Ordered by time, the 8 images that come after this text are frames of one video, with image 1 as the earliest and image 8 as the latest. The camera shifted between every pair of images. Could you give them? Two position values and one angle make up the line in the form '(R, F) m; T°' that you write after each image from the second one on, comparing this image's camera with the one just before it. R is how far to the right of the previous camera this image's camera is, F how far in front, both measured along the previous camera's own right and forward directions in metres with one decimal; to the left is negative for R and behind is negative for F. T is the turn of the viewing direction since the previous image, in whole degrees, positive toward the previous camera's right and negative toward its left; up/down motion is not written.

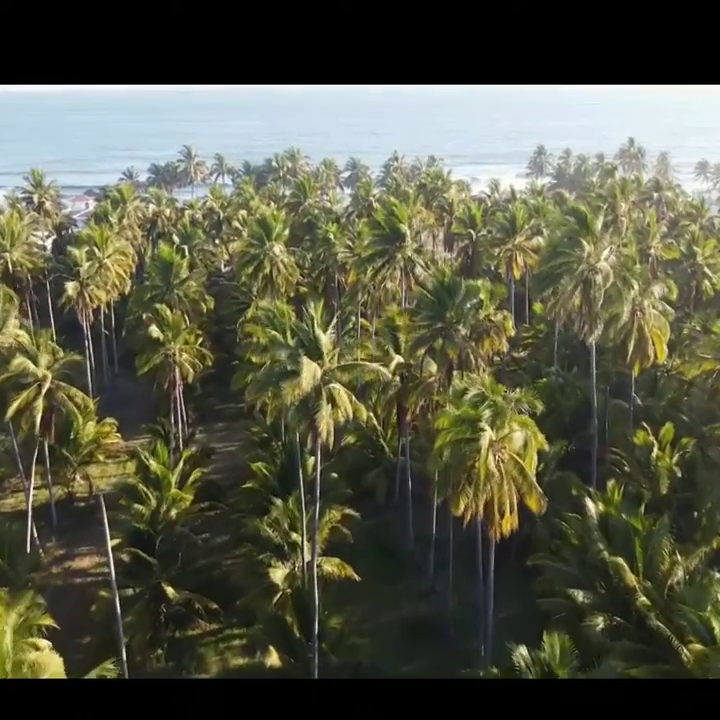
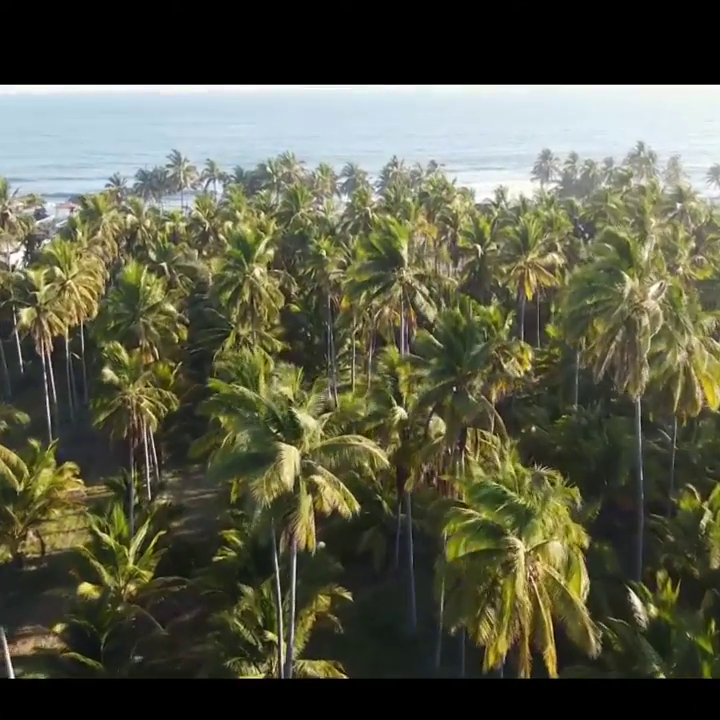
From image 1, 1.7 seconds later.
(+0.2, +3.6) m; 0°
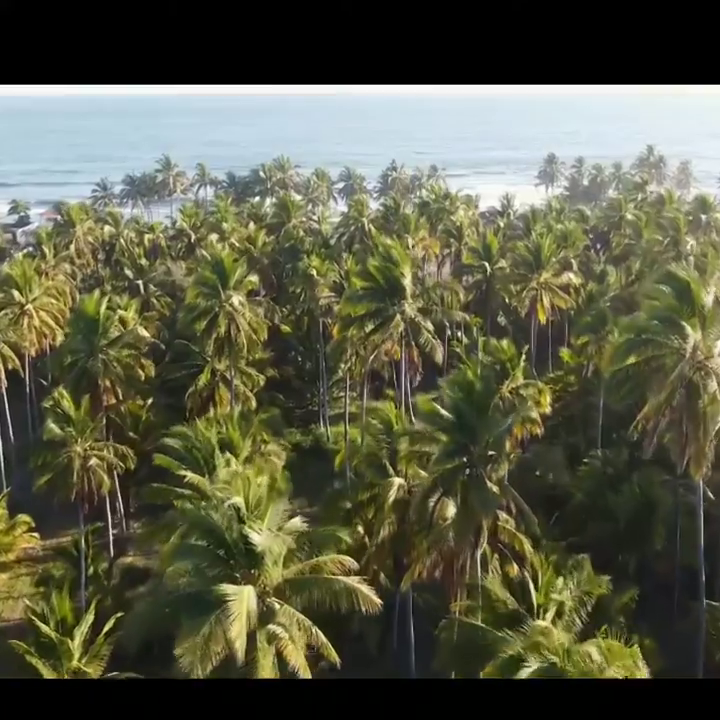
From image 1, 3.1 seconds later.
(+0.2, +3.2) m; 0°
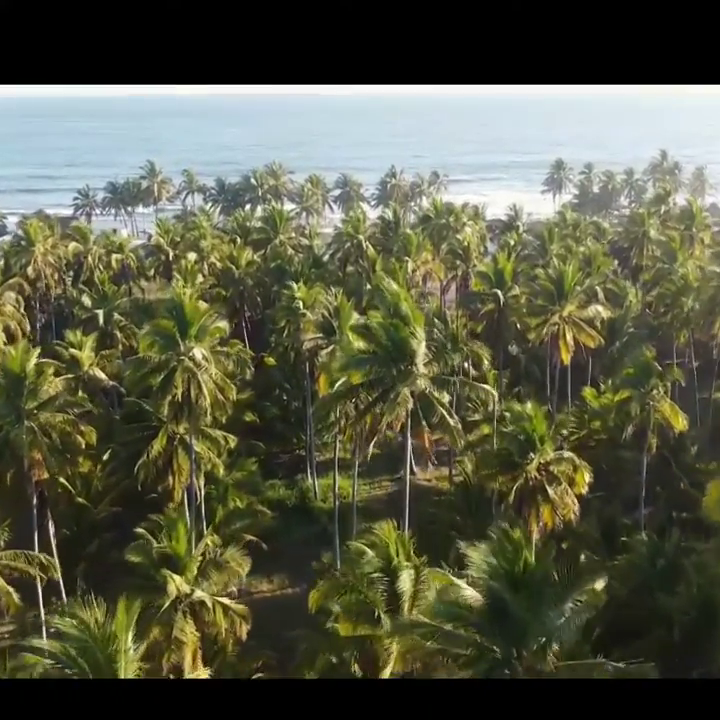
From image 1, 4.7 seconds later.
(+0.2, +4.1) m; 0°
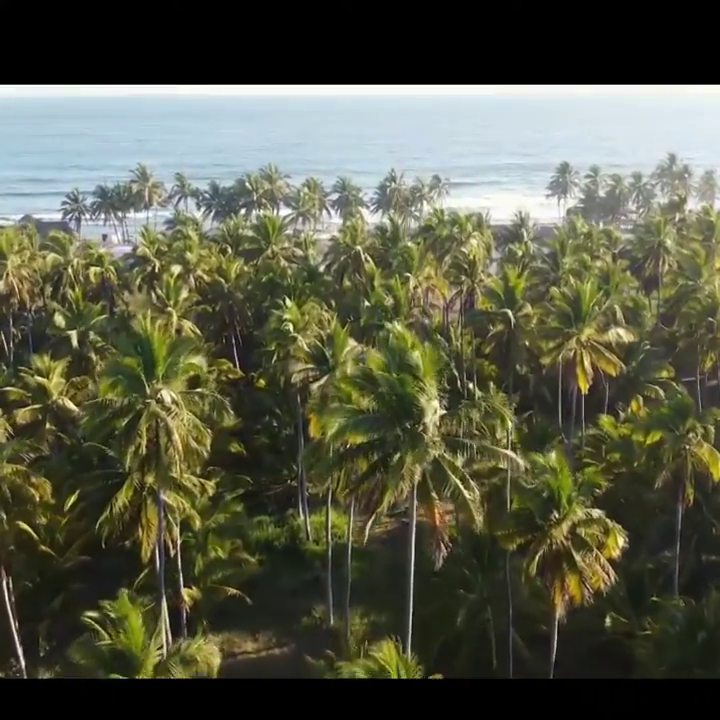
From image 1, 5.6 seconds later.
(+0.1, +2.3) m; 0°
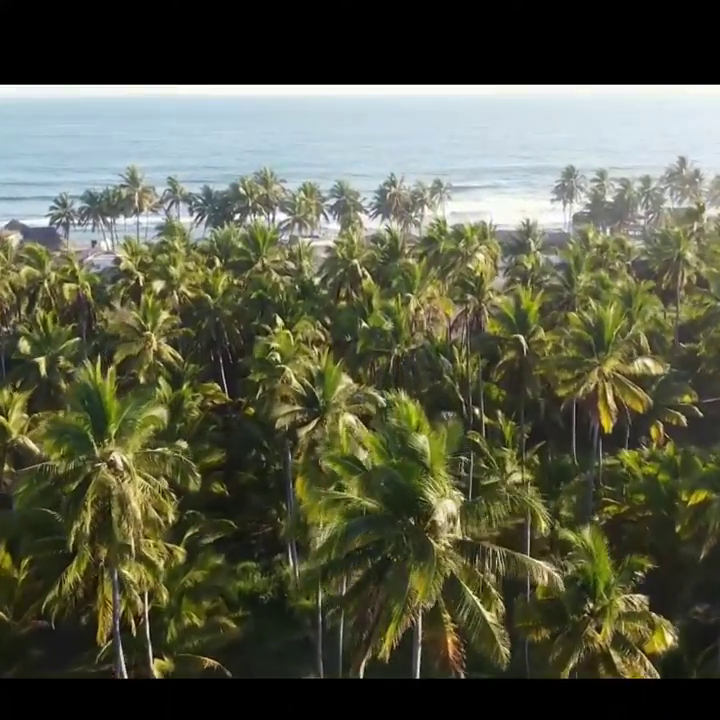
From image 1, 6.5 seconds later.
(+0.1, +2.4) m; 0°
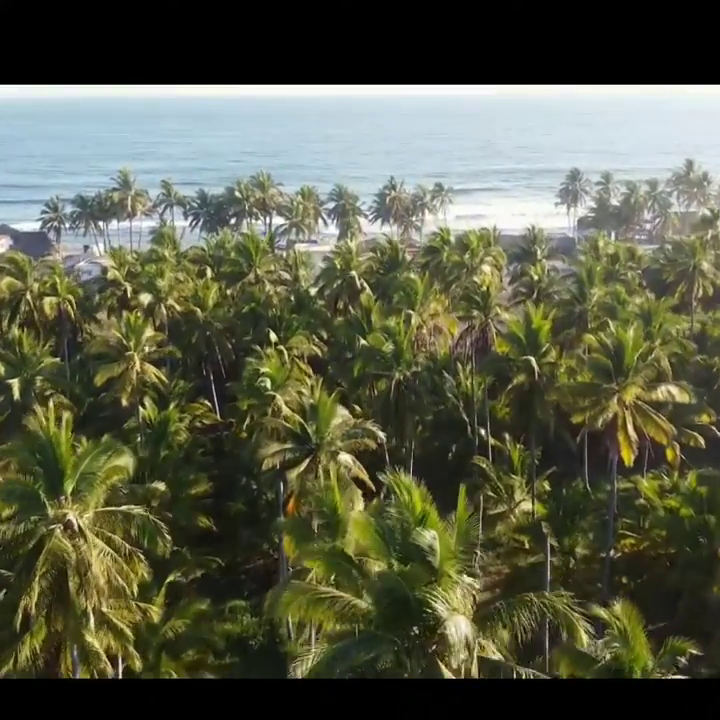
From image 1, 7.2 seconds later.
(+0.1, +1.7) m; 0°
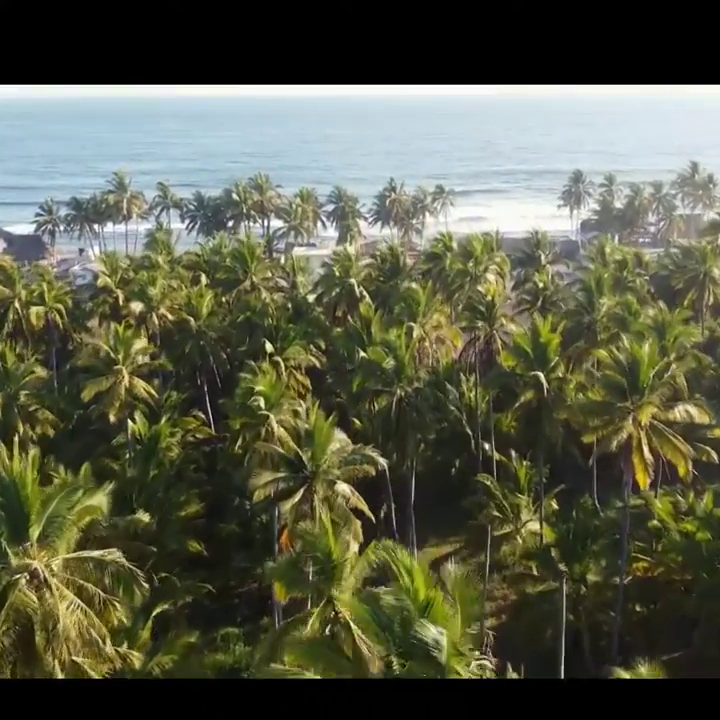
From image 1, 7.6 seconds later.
(0.0, +1.0) m; 0°
